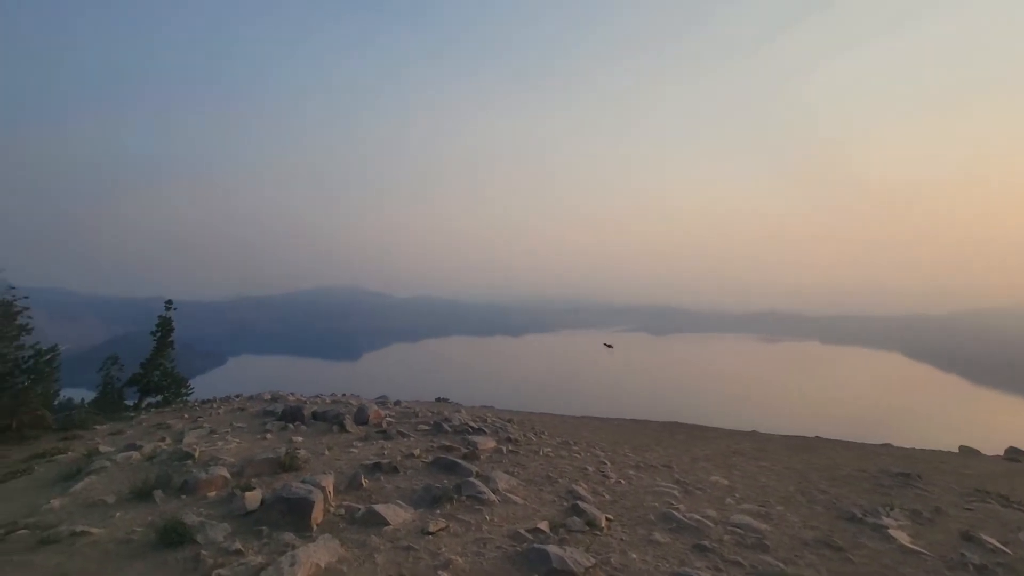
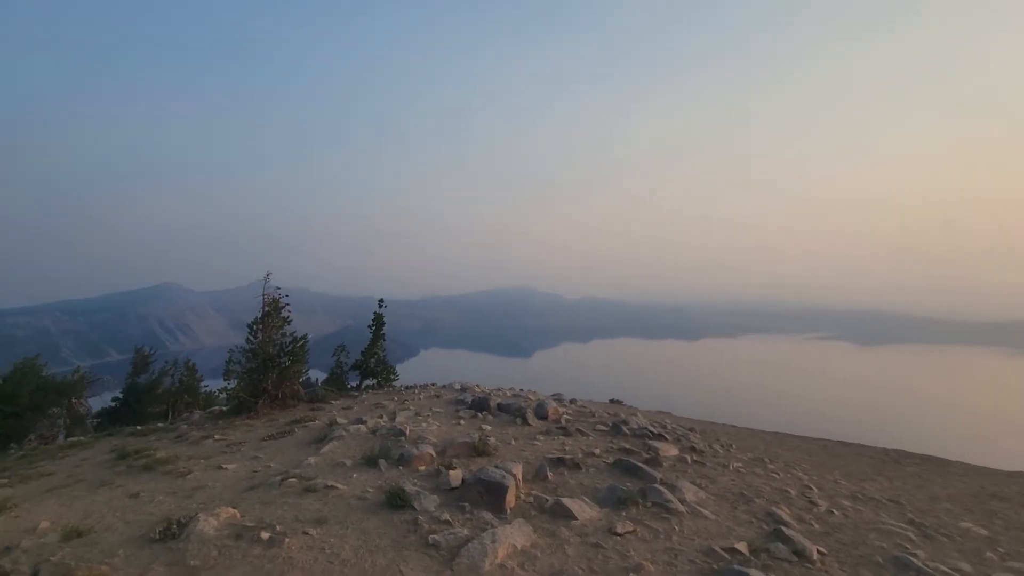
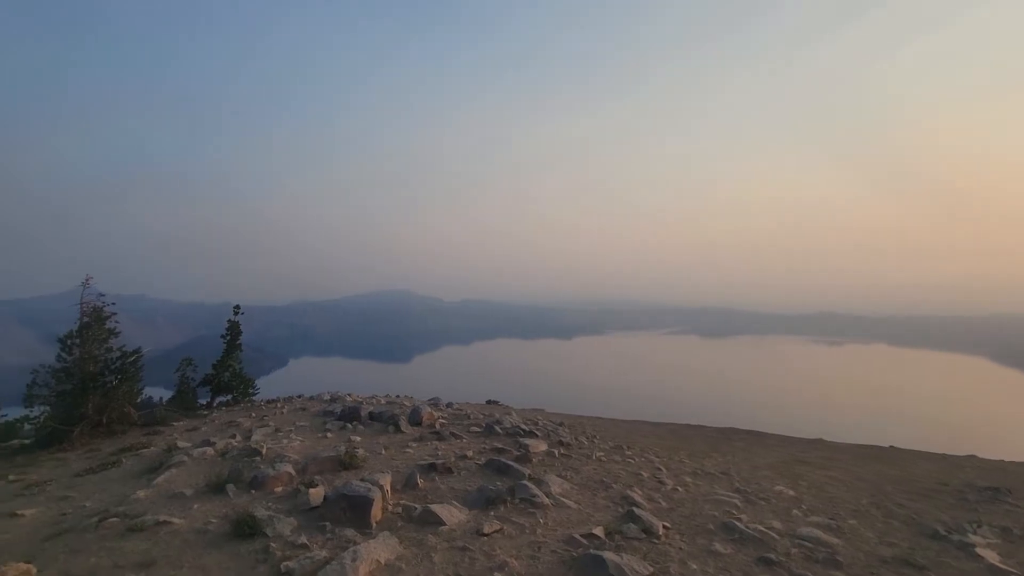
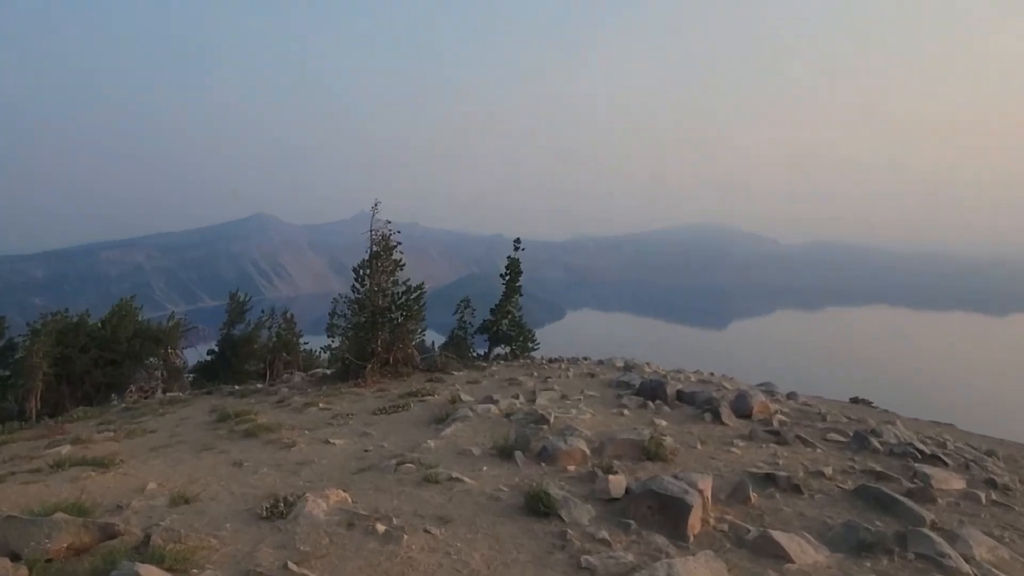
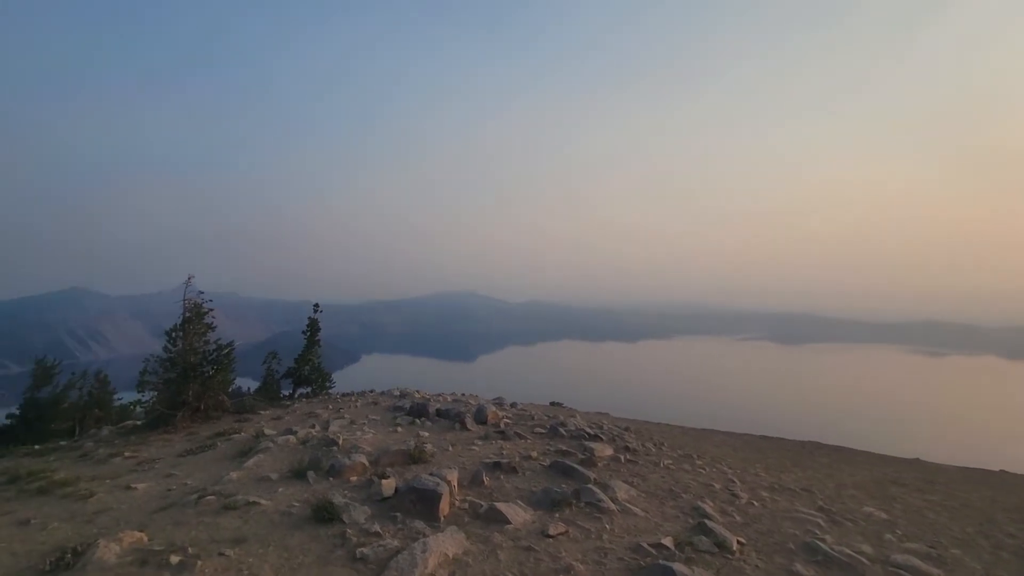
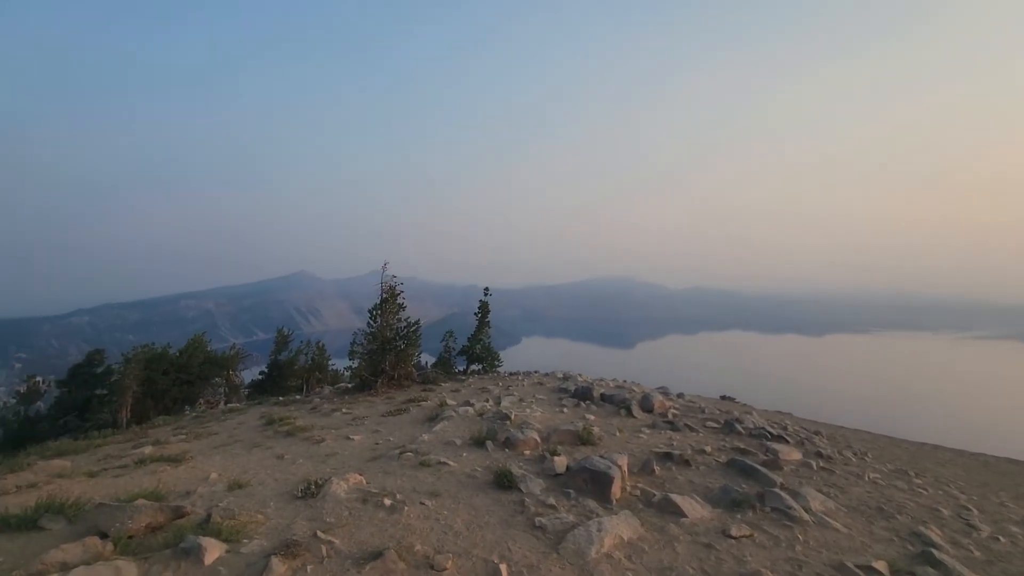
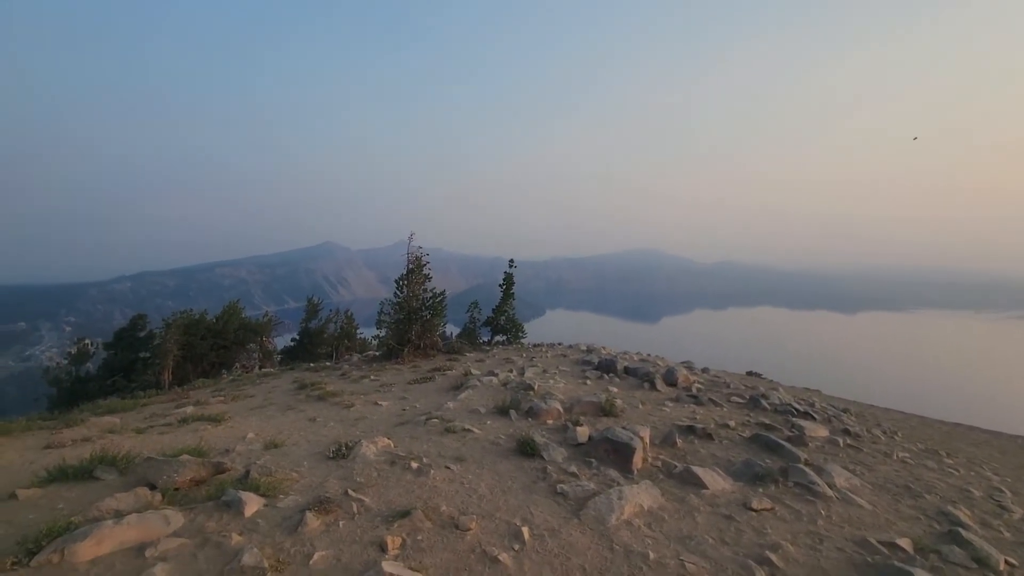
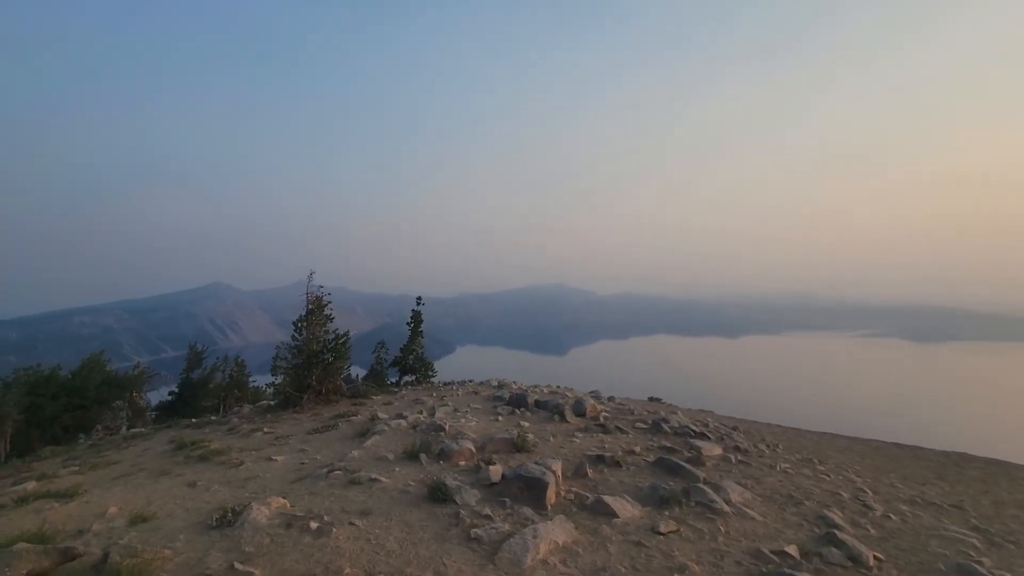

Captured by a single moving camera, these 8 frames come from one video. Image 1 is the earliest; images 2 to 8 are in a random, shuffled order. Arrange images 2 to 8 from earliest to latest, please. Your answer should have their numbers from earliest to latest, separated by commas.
3, 5, 2, 8, 6, 7, 4
